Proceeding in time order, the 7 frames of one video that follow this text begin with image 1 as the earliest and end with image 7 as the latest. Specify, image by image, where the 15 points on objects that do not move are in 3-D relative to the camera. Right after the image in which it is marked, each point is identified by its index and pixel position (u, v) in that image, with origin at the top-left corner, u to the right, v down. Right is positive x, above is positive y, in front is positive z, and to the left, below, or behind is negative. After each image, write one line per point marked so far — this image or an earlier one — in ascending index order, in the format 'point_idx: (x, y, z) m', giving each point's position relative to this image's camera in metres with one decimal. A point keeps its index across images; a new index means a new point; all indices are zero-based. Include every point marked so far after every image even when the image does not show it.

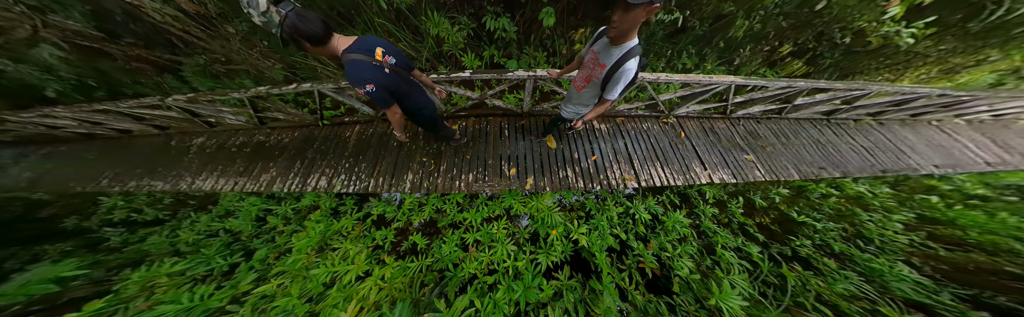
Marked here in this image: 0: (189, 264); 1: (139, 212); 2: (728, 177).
0: (-3.6, -1.1, +1.7) m
1: (-5.2, -0.7, +2.2) m
2: (+3.3, -0.2, +2.3) m
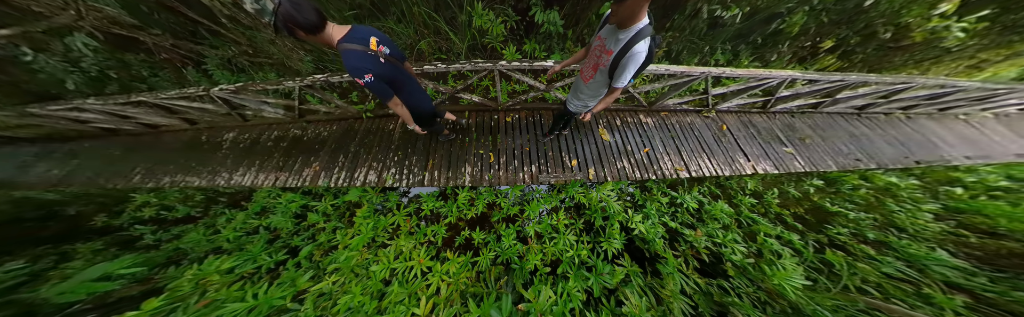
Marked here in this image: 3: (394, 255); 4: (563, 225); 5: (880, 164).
0: (-2.9, -1.1, +1.6) m
1: (-4.5, -0.7, +2.1) m
2: (+3.9, -0.1, +2.3) m
3: (-1.2, -1.0, +1.7) m
4: (+0.6, -0.8, +2.0) m
5: (+5.3, -0.1, +2.2) m
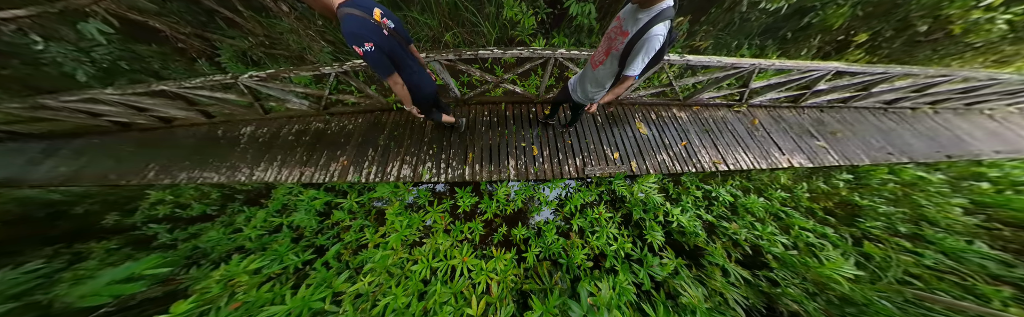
0: (-2.5, -1.0, +1.5) m
1: (-4.1, -0.6, +2.0) m
2: (+4.4, -0.1, +2.3) m
3: (-0.8, -0.9, +1.6) m
4: (+1.1, -0.7, +1.9) m
5: (+5.7, 0.0, +2.2) m
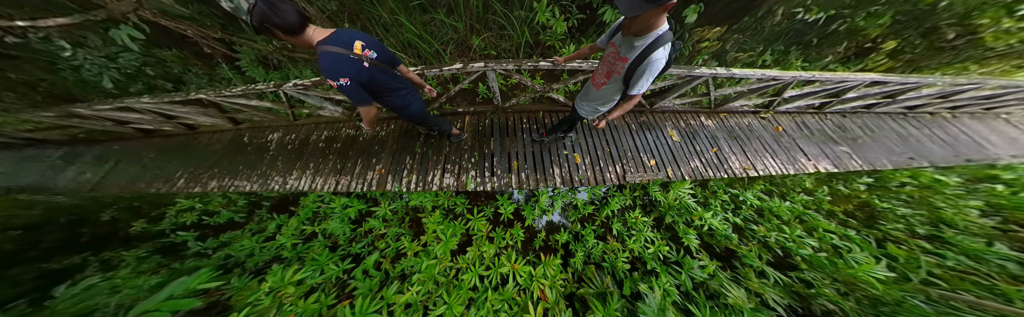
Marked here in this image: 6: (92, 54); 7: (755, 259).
0: (-2.0, -1.1, +1.5) m
1: (-3.7, -0.7, +1.9) m
2: (+4.8, -0.1, +2.4) m
3: (-0.3, -1.0, +1.6) m
4: (+1.5, -0.8, +1.9) m
5: (+6.1, -0.1, +2.3) m
6: (-4.5, +1.1, +1.7) m
7: (+2.6, -1.1, +1.7) m
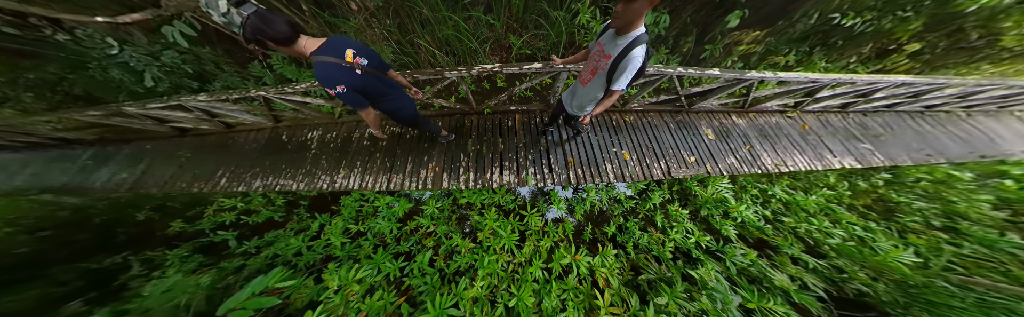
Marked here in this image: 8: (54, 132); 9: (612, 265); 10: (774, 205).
0: (-1.4, -1.1, +1.6) m
1: (-3.1, -0.7, +1.9) m
2: (+5.4, -0.1, +2.5) m
3: (+0.2, -1.0, +1.6) m
4: (+2.1, -0.8, +2.0) m
5: (+6.7, 0.0, +2.4) m
6: (-3.9, +1.1, +1.6) m
7: (+3.2, -1.1, +1.8) m
8: (-6.3, +0.4, +2.2) m
9: (+1.0, -1.1, +1.6) m
10: (+3.6, -0.7, +2.2) m
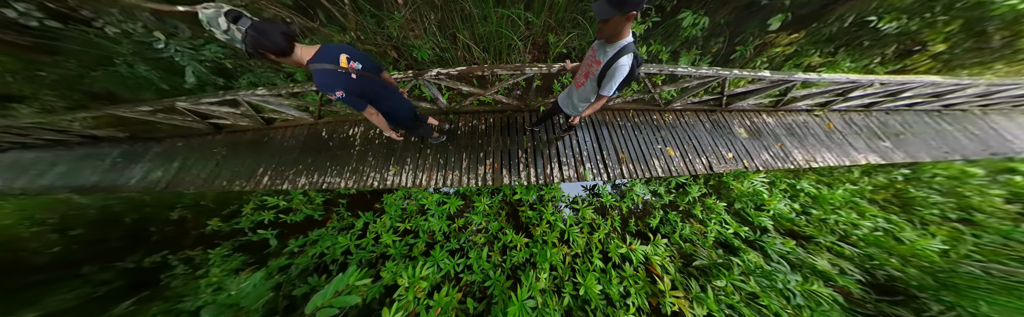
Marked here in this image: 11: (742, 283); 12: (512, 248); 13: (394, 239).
0: (-0.8, -1.1, +1.5) m
1: (-2.5, -0.7, +1.9) m
2: (+6.0, 0.0, +2.6) m
3: (+0.9, -1.0, +1.7) m
4: (+2.7, -0.7, +2.1) m
5: (+7.3, 0.0, +2.6) m
6: (-3.3, +1.2, +1.6) m
7: (+3.8, -1.0, +1.9) m
8: (-5.7, +0.4, +2.1) m
9: (+1.6, -1.1, +1.6) m
10: (+4.2, -0.6, +2.3) m
11: (+2.1, -1.2, +1.5) m
12: (-0.1, -1.1, +1.8) m
13: (-1.3, -0.9, +1.8) m
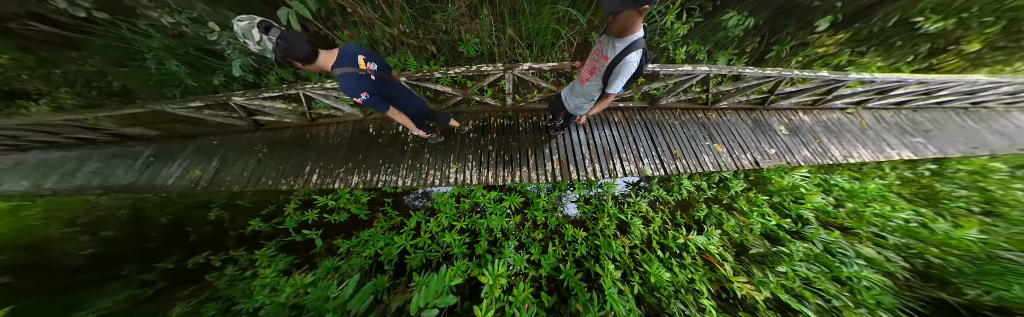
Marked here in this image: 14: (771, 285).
0: (-0.1, -1.0, +1.5) m
1: (-1.7, -0.6, +1.8) m
2: (+6.7, 0.0, +2.7) m
3: (+1.6, -0.9, +1.7) m
4: (+3.4, -0.7, +2.1) m
5: (+8.0, +0.1, +2.7) m
6: (-2.5, +1.2, +1.5) m
7: (+4.6, -1.0, +1.9) m
8: (-4.9, +0.4, +2.0) m
9: (+2.3, -1.0, +1.6) m
10: (+4.9, -0.6, +2.3) m
11: (+2.8, -1.1, +1.5) m
12: (+0.6, -1.1, +1.8) m
13: (-0.6, -0.9, +1.8) m
14: (+2.4, -1.2, +1.4) m
